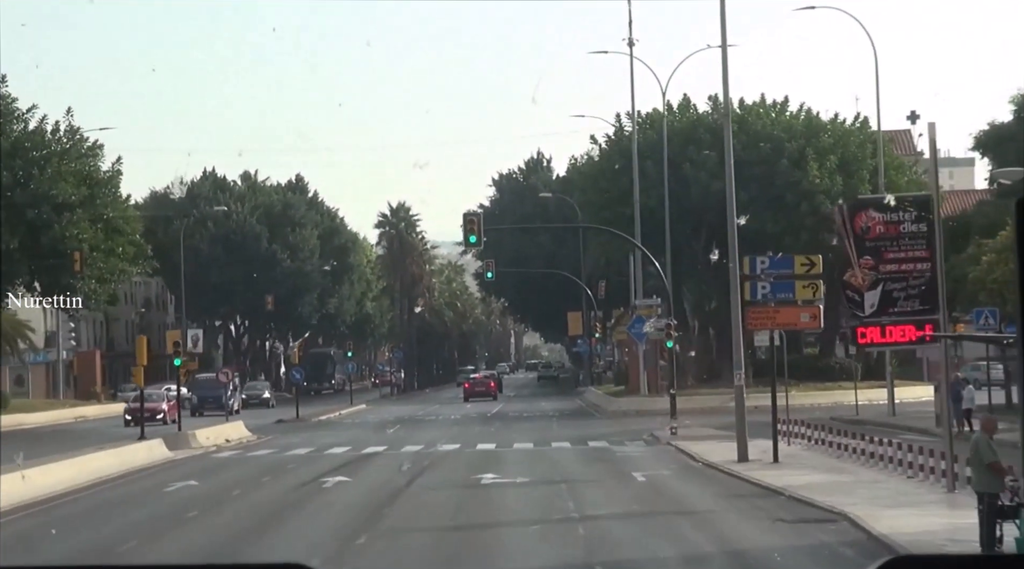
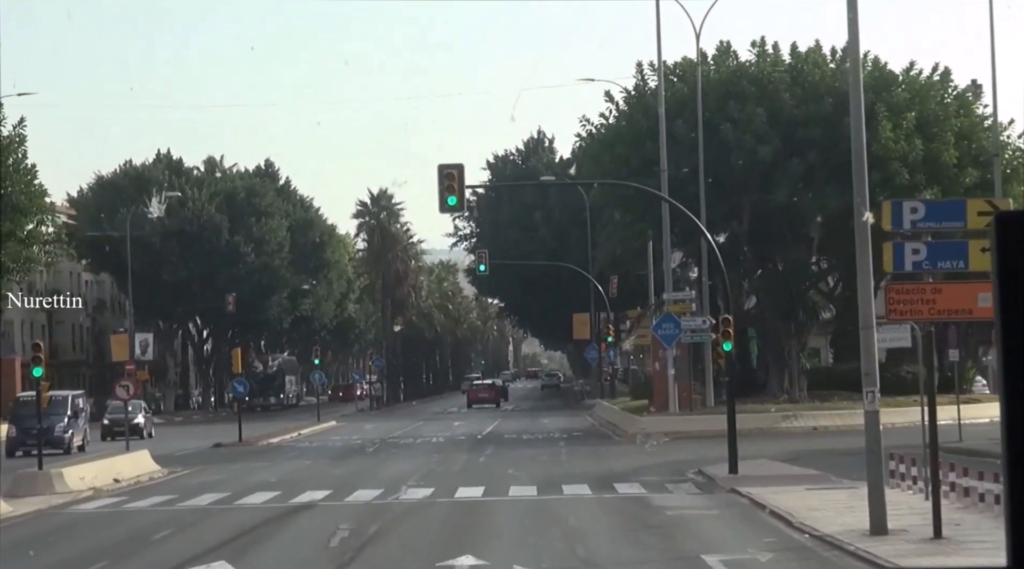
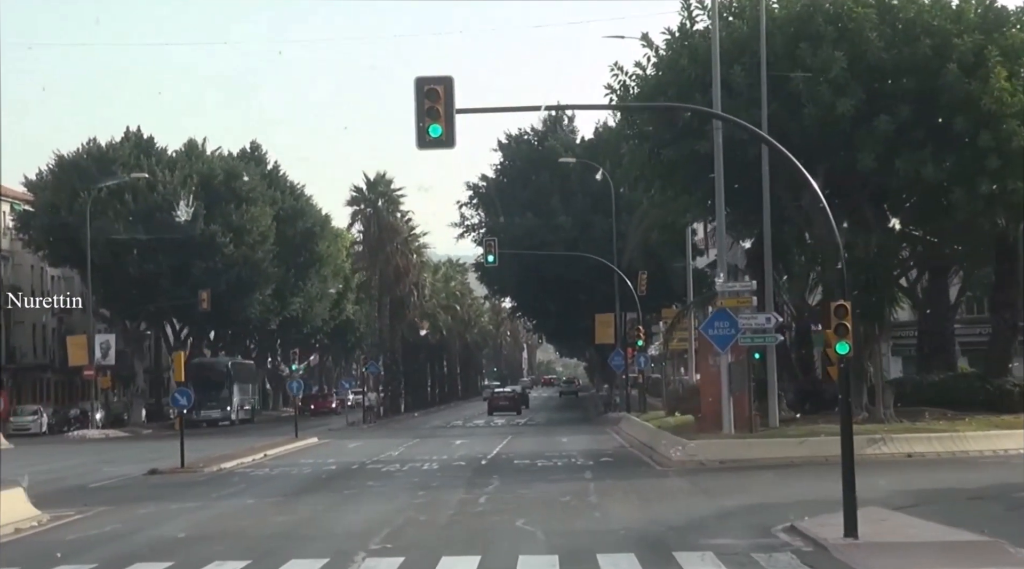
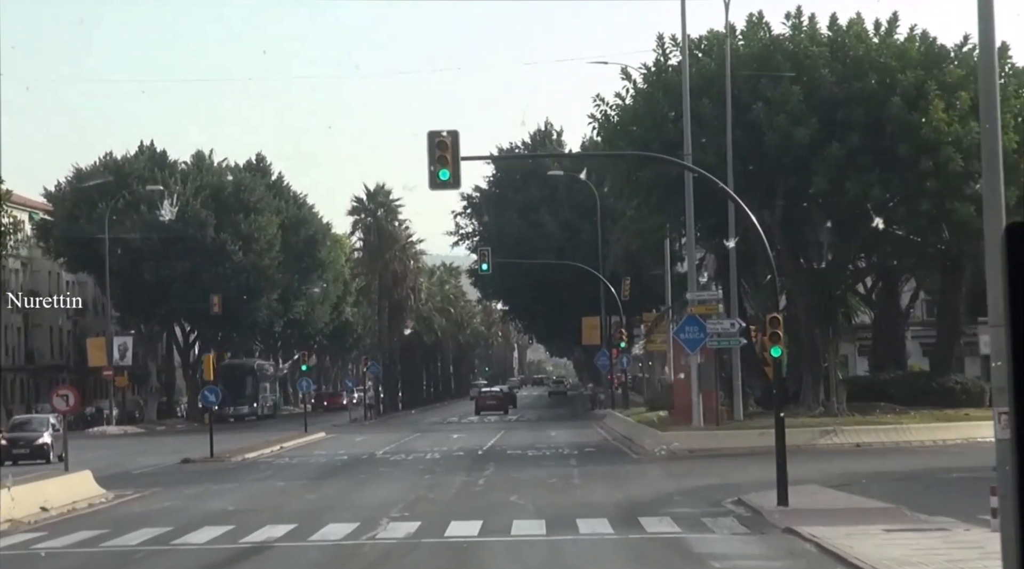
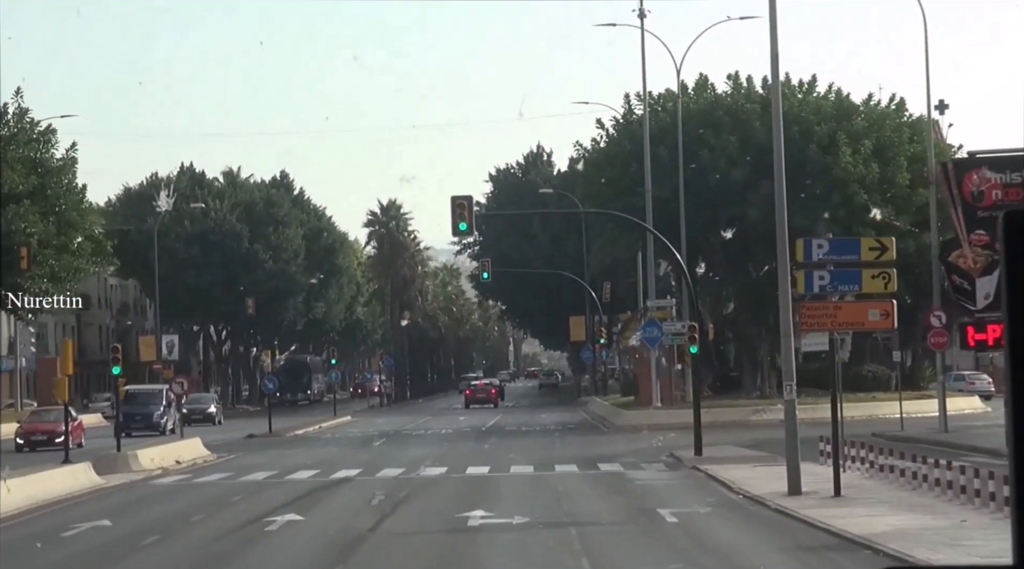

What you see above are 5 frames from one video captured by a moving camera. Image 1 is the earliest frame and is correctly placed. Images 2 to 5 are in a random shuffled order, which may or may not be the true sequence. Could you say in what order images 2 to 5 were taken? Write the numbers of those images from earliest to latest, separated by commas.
5, 2, 4, 3
